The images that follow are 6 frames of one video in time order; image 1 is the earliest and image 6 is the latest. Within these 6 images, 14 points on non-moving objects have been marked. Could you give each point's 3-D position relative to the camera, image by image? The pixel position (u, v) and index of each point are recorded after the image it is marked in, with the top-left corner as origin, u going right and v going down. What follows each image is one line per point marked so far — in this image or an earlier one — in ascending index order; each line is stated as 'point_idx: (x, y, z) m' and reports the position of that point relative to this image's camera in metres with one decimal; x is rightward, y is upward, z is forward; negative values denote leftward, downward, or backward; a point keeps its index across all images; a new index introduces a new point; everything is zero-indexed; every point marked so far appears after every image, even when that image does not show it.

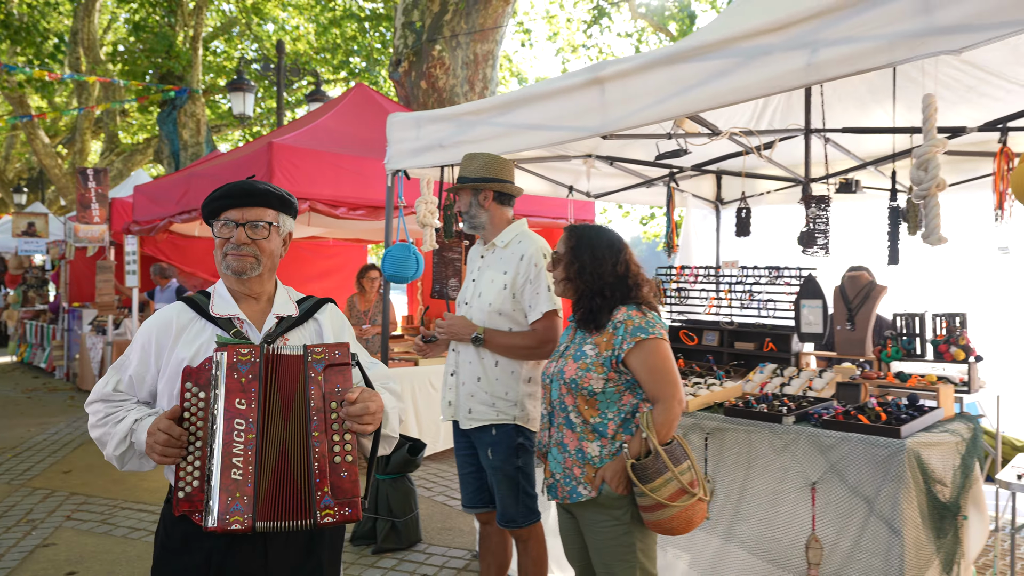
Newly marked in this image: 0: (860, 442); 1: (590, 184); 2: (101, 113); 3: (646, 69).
0: (+1.3, -0.6, +2.7) m
1: (+0.6, +0.8, +5.5) m
2: (-10.4, +4.6, +18.9) m
3: (+0.6, +0.9, +3.0) m
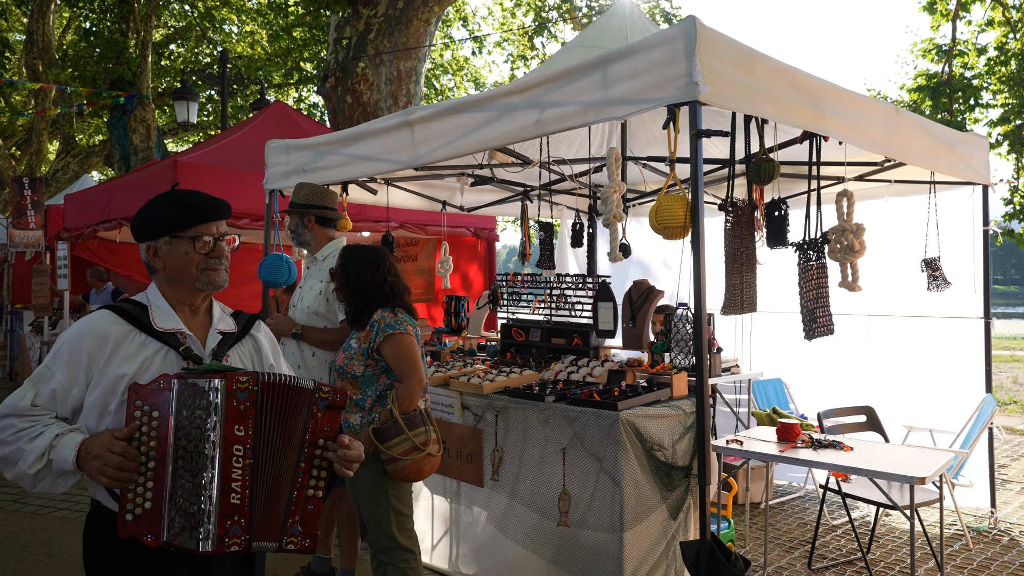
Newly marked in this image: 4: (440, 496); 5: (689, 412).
0: (+0.4, -0.6, +3.5) m
1: (-0.4, +0.7, +6.2) m
2: (-11.9, +4.5, +19.2) m
3: (-0.4, +0.9, +3.7) m
4: (-0.4, -1.2, +4.3) m
5: (+0.9, -0.6, +3.7) m
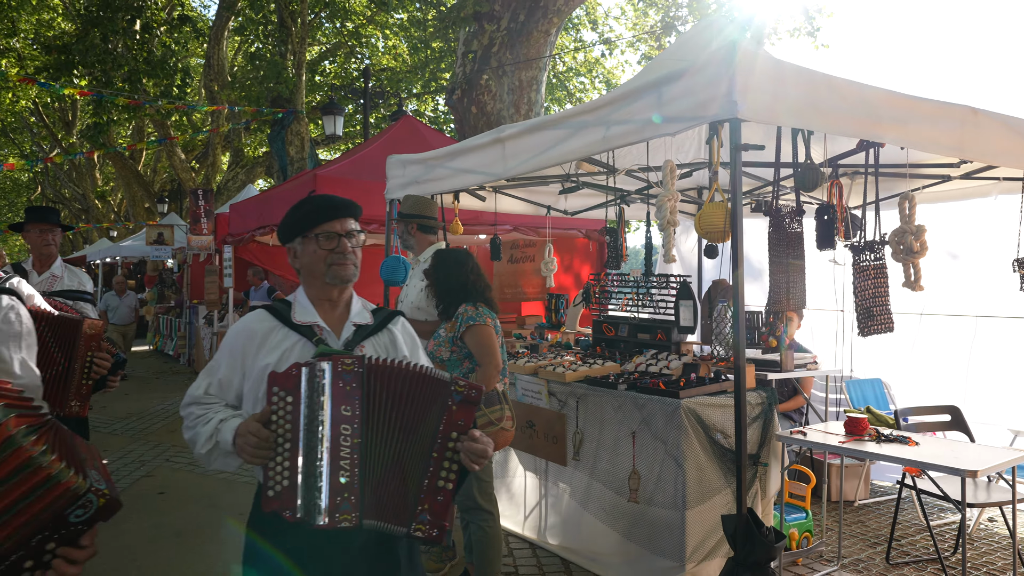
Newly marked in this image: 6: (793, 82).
0: (+0.8, -0.6, +3.8) m
1: (+0.5, +0.8, +6.6) m
2: (-8.3, +4.6, +21.6) m
3: (+0.1, +0.9, +4.2) m
4: (+0.1, -1.2, +4.8) m
5: (+1.3, -0.6, +4.0) m
6: (+1.2, +0.9, +3.2) m
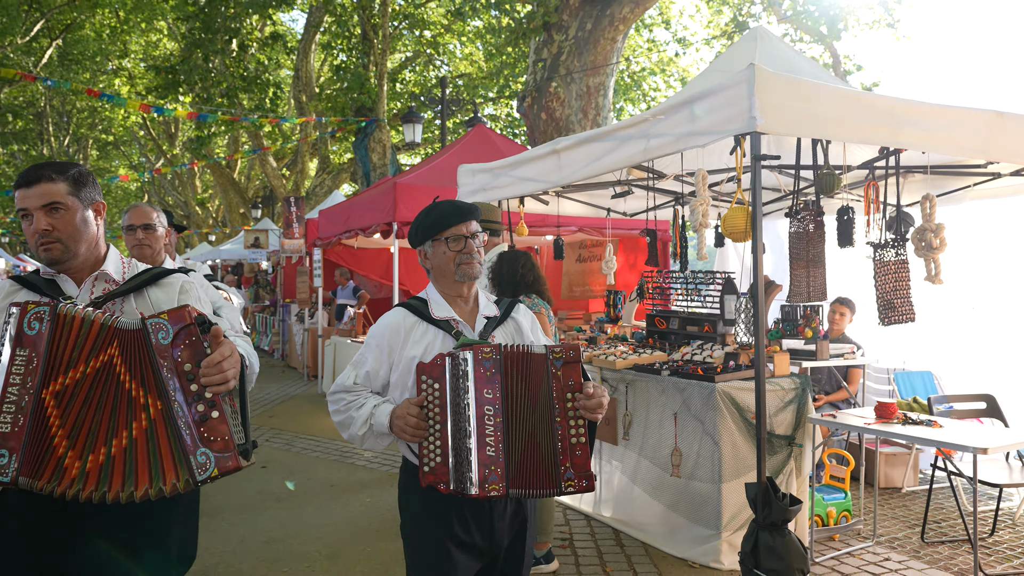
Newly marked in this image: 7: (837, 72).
0: (+1.1, -0.6, +4.2) m
1: (+1.1, +0.8, +7.0) m
2: (-6.1, +4.6, +22.8) m
3: (+0.4, +0.9, +4.7) m
4: (+0.5, -1.2, +5.3) m
5: (+1.6, -0.6, +4.3) m
6: (+1.5, +0.9, +3.6) m
7: (+6.8, +4.5, +15.3) m
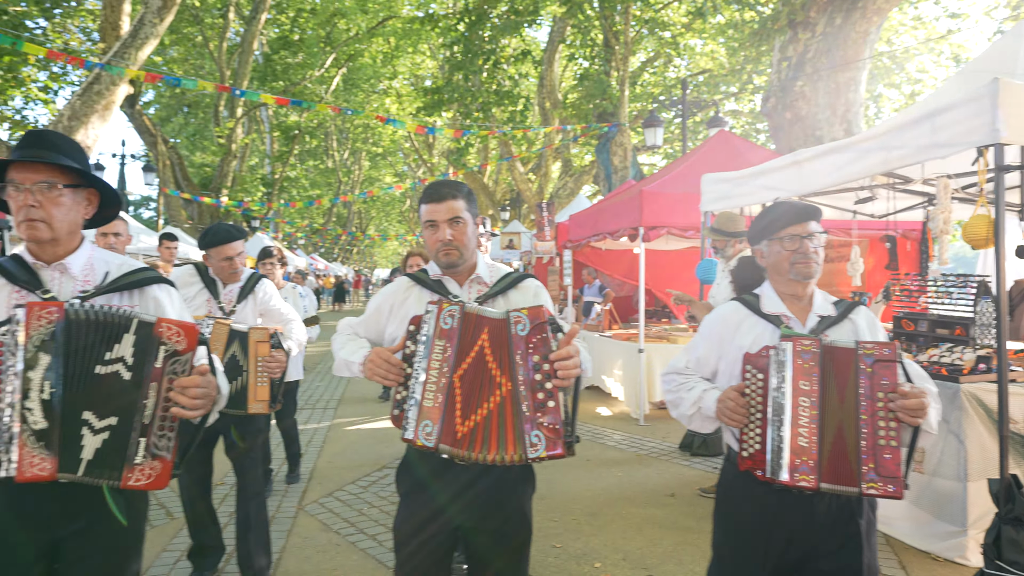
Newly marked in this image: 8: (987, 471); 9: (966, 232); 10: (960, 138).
0: (+2.5, -0.6, +4.4) m
1: (+3.5, +0.8, +7.0) m
2: (+1.6, +4.7, +24.3) m
3: (+2.1, +0.9, +5.0) m
4: (+2.4, -1.2, +5.5) m
5: (+3.1, -0.6, +4.3) m
6: (+2.7, +0.9, +3.6) m
7: (+11.5, +4.5, +13.1) m
8: (+2.7, -1.0, +4.2) m
9: (+2.3, +0.3, +3.7) m
10: (+2.3, +0.8, +3.8) m
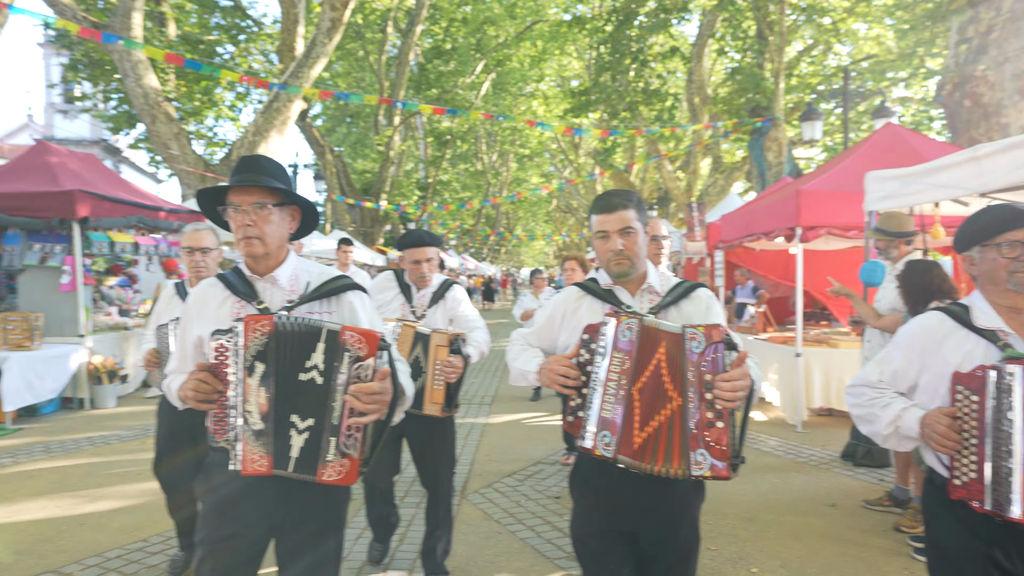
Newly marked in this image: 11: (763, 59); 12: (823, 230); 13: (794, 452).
0: (+3.4, -0.6, +4.0) m
1: (+4.9, +0.7, +6.4) m
2: (+6.4, +4.7, +23.6) m
3: (+3.1, +0.9, +4.7) m
4: (+3.5, -1.2, +5.1) m
5: (+4.0, -0.6, +3.8) m
6: (+3.5, +0.9, +3.2) m
7: (+14.0, +4.4, +10.8) m
8: (+3.6, -1.1, +3.8) m
9: (+3.1, +0.3, +3.4) m
10: (+3.1, +0.7, +3.4) m
11: (+6.8, +6.1, +19.8) m
12: (+3.5, +0.7, +8.2) m
13: (+2.8, -1.6, +7.3) m
